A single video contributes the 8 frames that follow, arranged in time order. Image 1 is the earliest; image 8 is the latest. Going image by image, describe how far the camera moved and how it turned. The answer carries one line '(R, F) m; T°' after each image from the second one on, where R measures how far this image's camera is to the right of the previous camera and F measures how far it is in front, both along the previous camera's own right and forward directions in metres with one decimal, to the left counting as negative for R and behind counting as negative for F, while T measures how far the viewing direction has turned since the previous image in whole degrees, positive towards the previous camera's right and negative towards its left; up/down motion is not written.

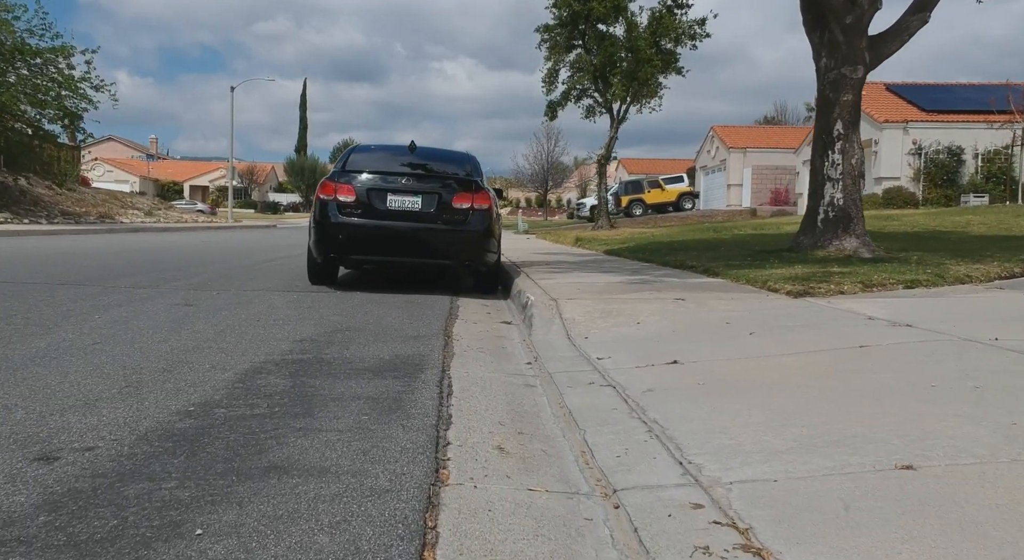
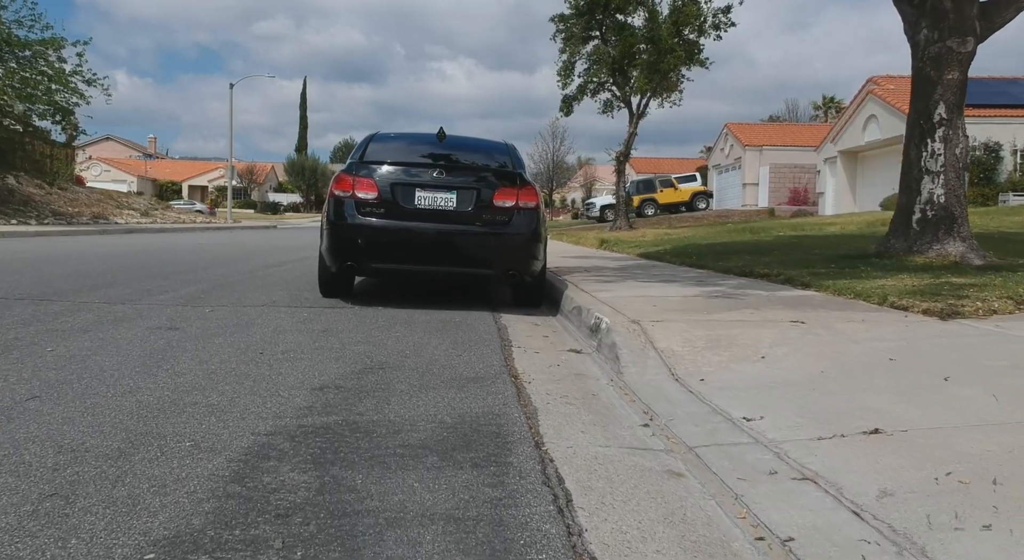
(-0.5, +1.6) m; 0°
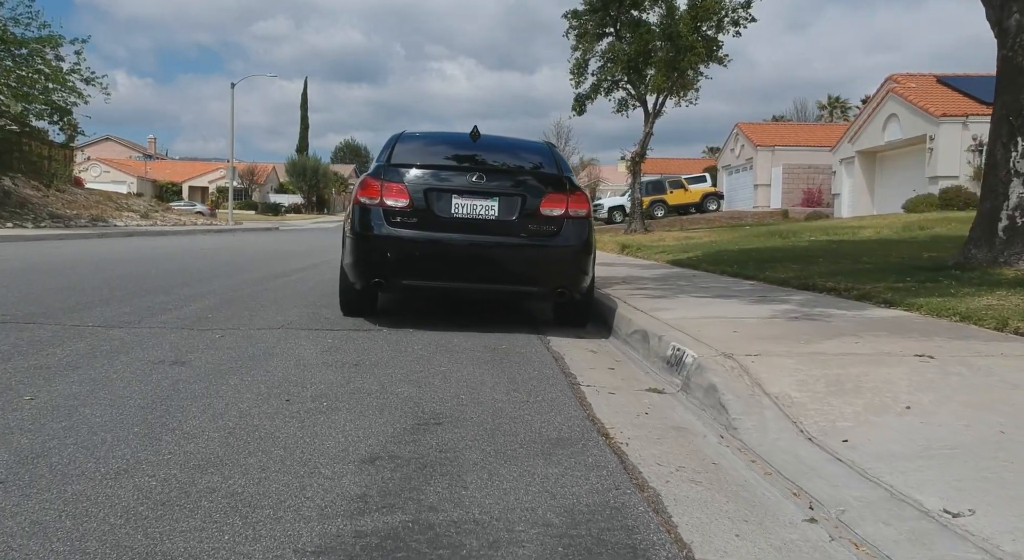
(-0.4, +0.9) m; 0°
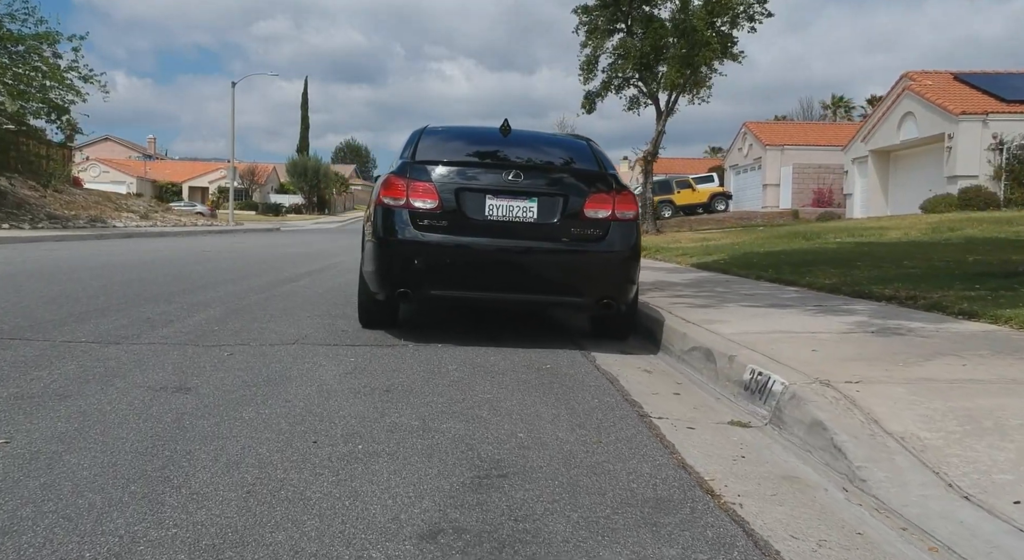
(-0.3, +0.7) m; 0°
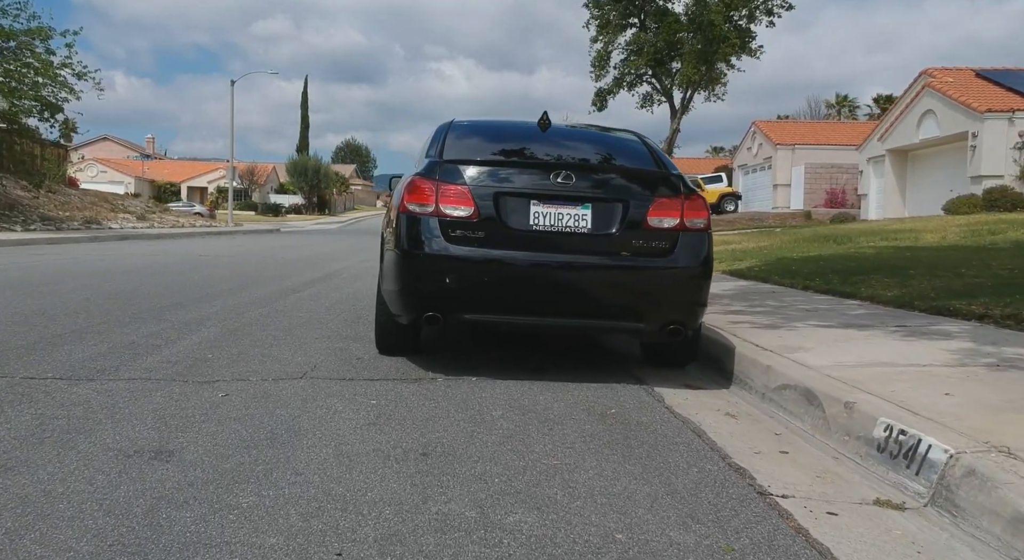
(-0.3, +1.0) m; 0°
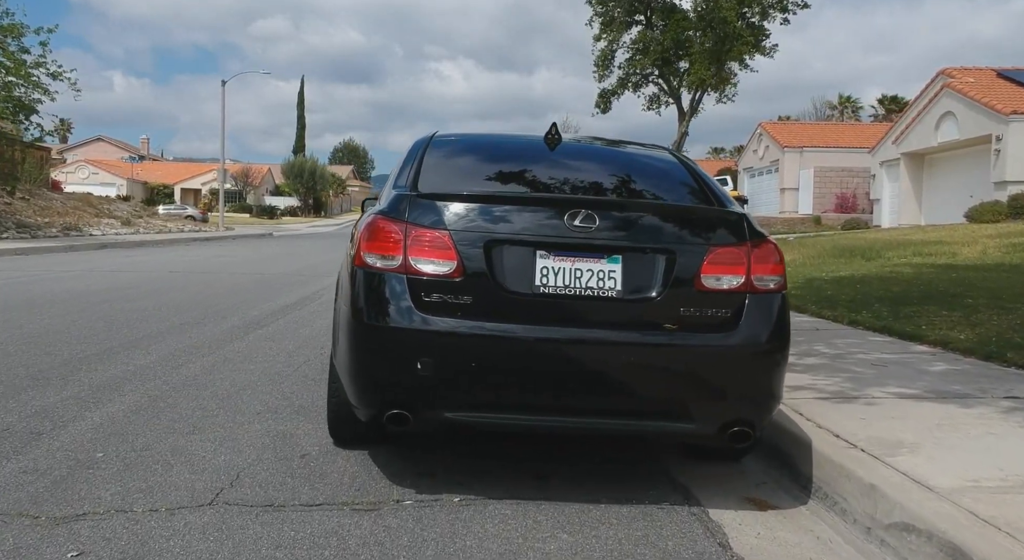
(0.0, +1.6) m; 0°
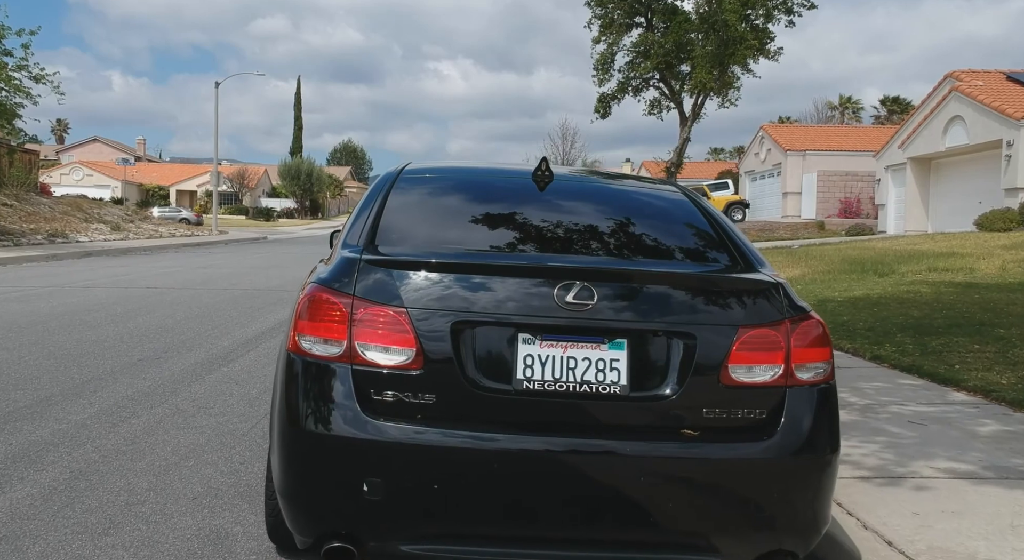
(+0.1, +0.8) m; 0°
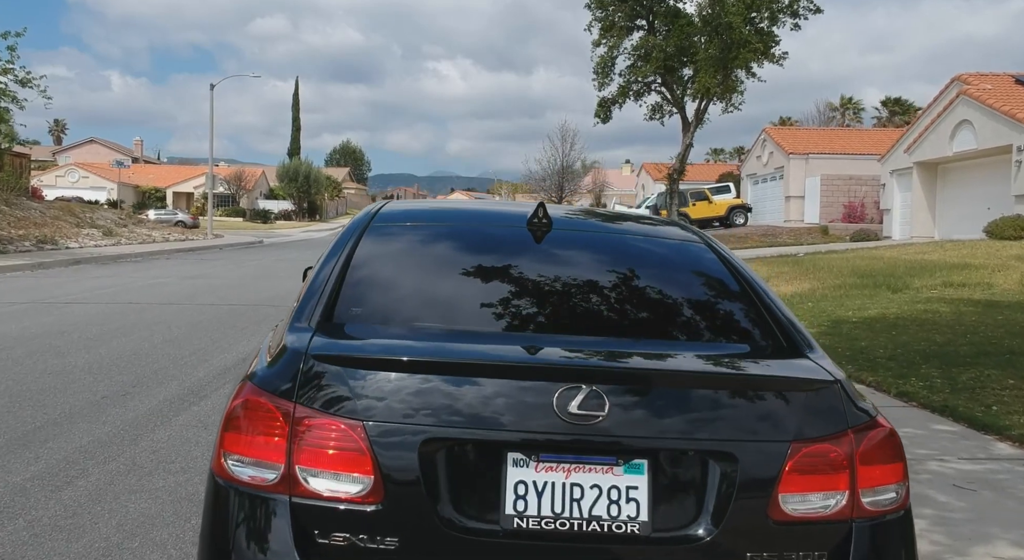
(0.0, +0.7) m; 0°
